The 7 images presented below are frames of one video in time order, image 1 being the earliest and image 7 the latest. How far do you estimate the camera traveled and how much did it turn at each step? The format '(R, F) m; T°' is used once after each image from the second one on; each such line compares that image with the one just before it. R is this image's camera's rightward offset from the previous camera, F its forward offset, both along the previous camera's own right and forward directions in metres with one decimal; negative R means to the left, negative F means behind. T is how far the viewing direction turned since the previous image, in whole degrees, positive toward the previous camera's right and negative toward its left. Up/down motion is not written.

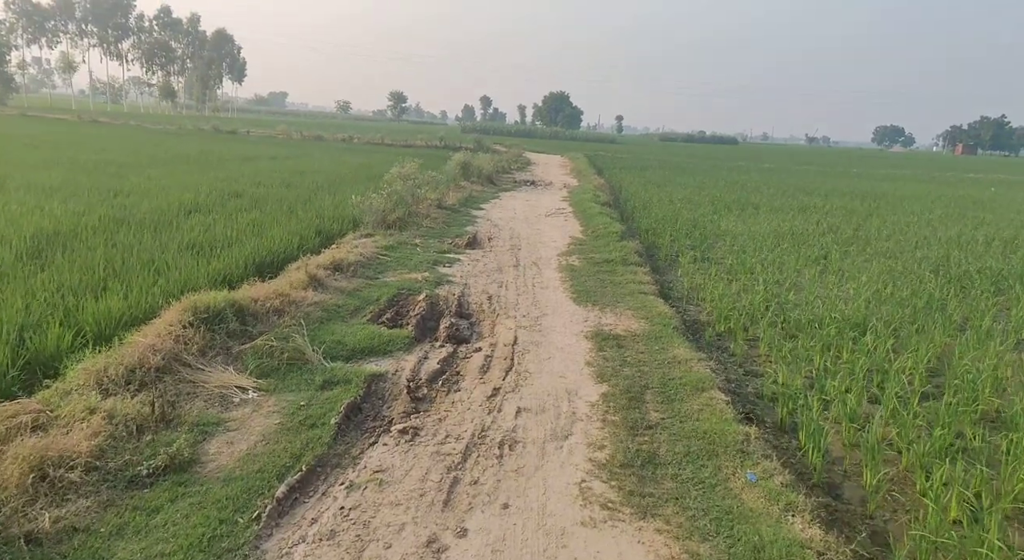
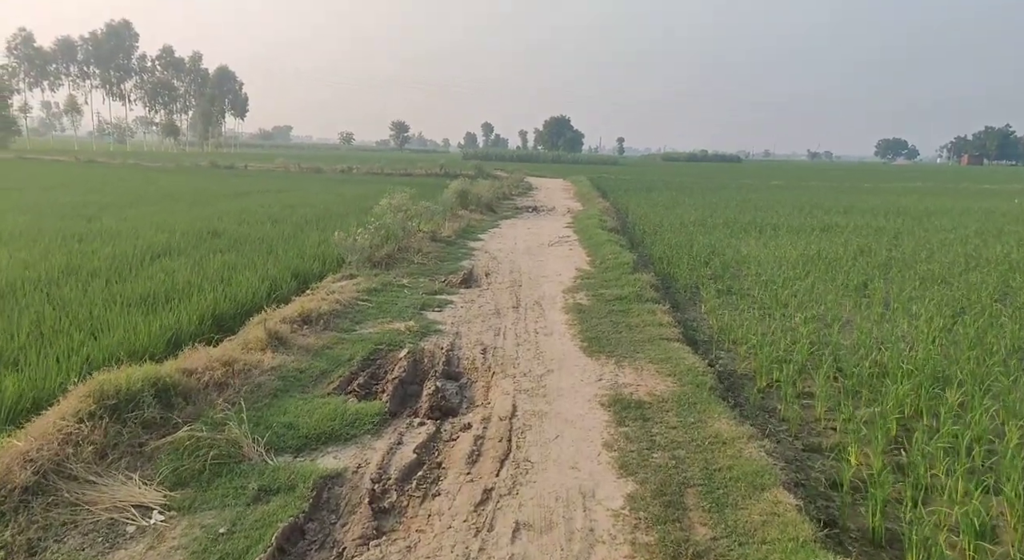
(+0.1, +1.3) m; 0°
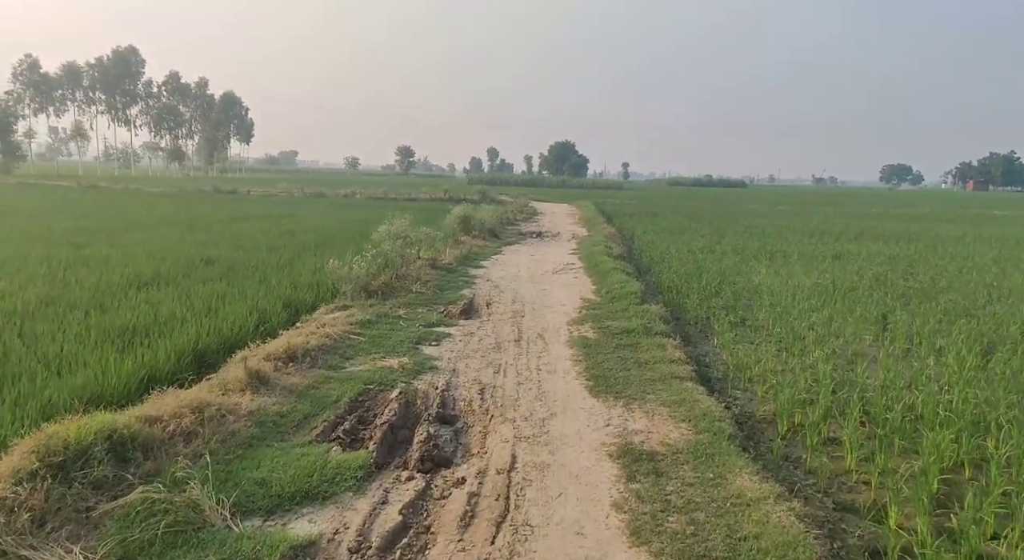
(0.0, +0.5) m; 0°
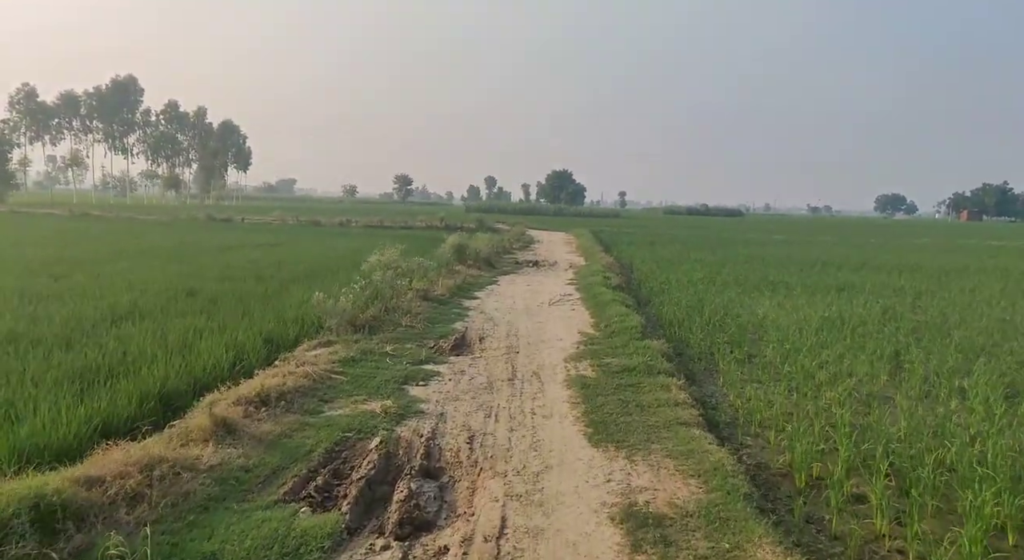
(0.0, +0.5) m; 0°
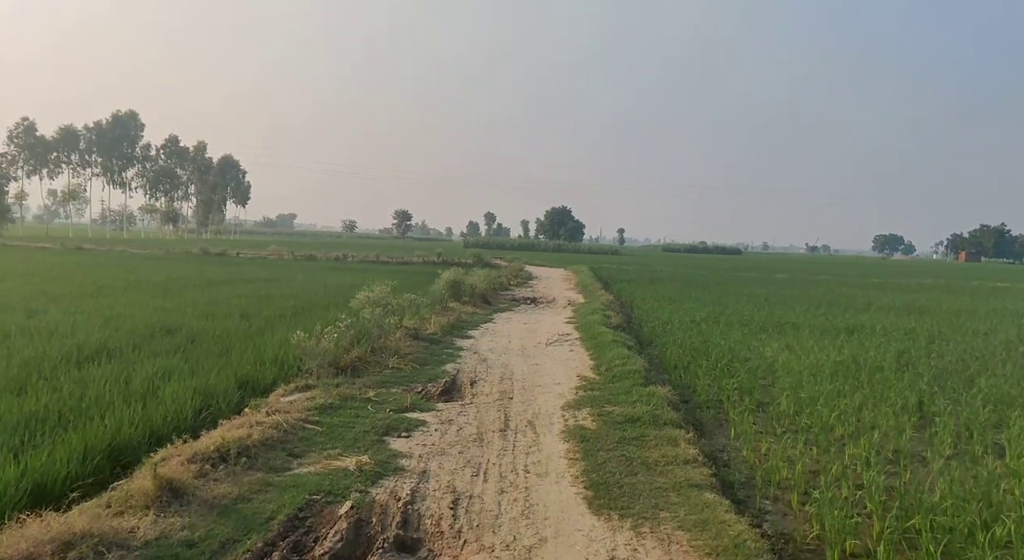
(+0.1, +0.7) m; 0°
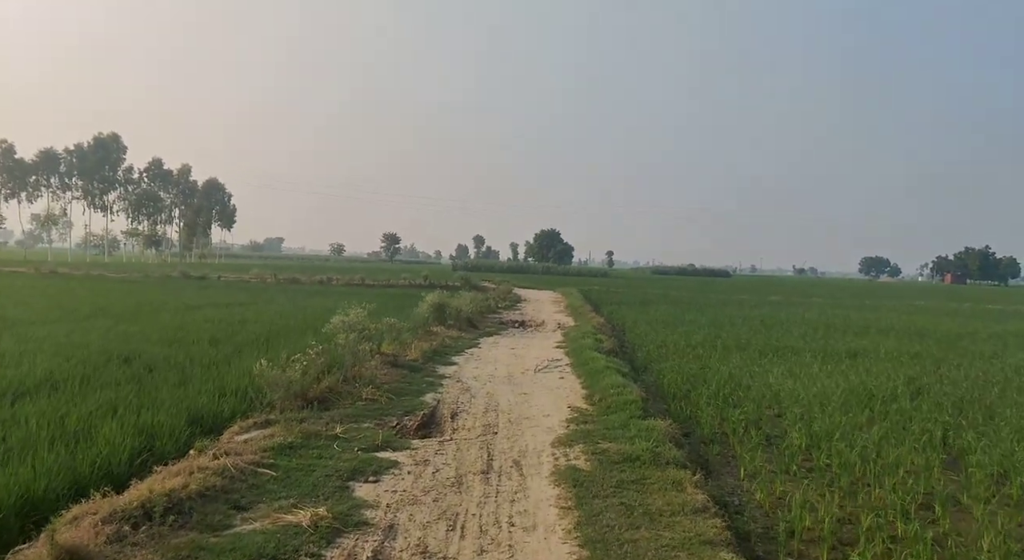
(+0.1, +0.9) m; +1°
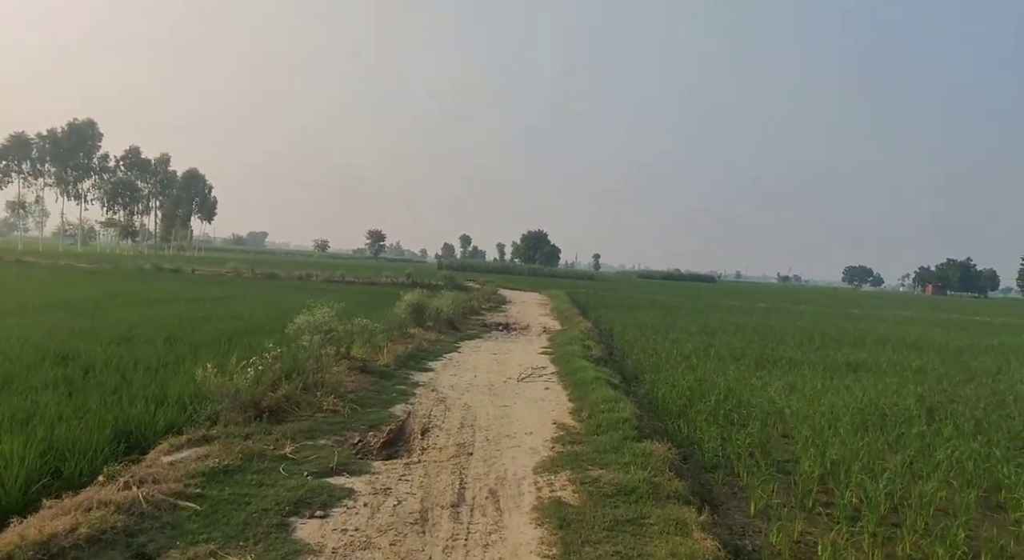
(0.0, +1.0) m; +1°
